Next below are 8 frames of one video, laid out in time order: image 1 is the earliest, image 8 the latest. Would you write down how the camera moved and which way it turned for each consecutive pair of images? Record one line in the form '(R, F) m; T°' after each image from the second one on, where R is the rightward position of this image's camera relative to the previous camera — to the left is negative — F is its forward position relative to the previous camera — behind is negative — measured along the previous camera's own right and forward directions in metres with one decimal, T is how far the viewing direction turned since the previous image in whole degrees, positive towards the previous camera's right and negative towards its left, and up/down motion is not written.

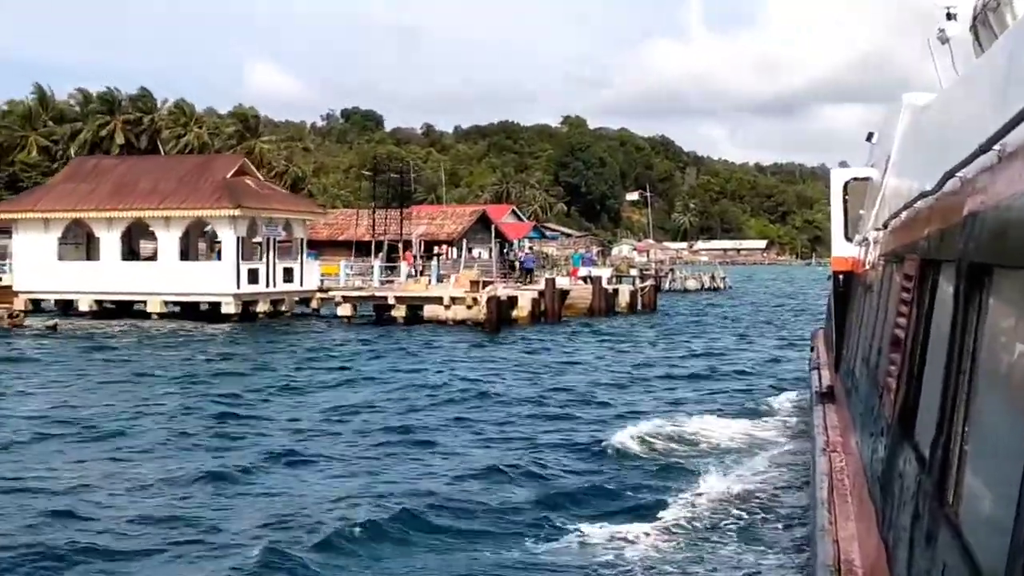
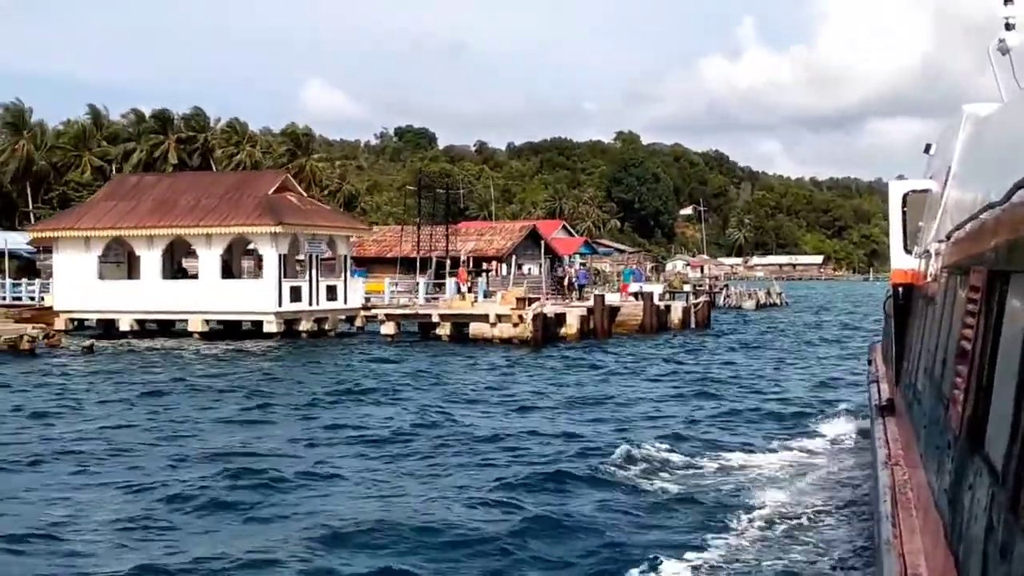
(+0.1, +1.0) m; -3°
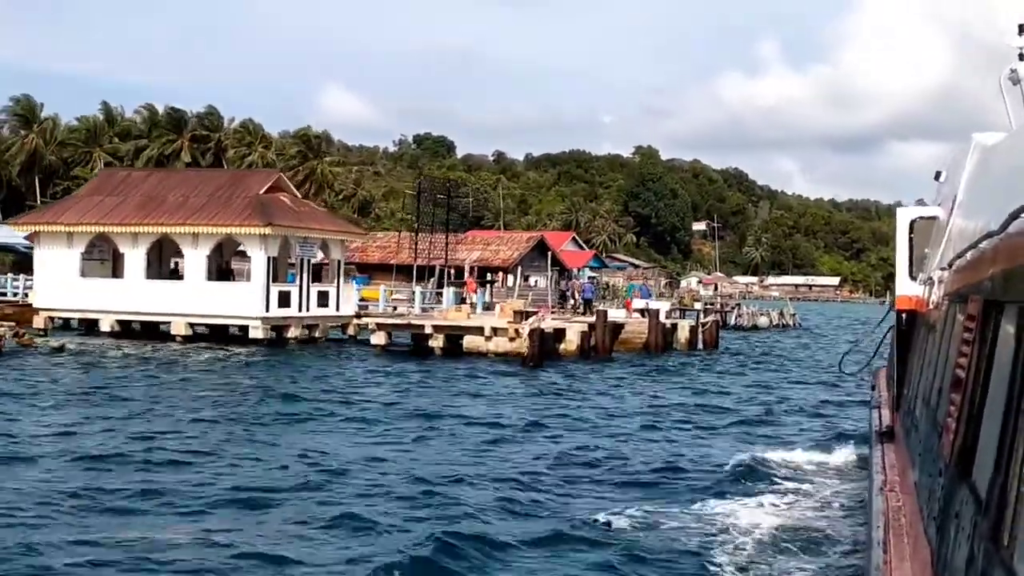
(+0.4, +1.4) m; -1°
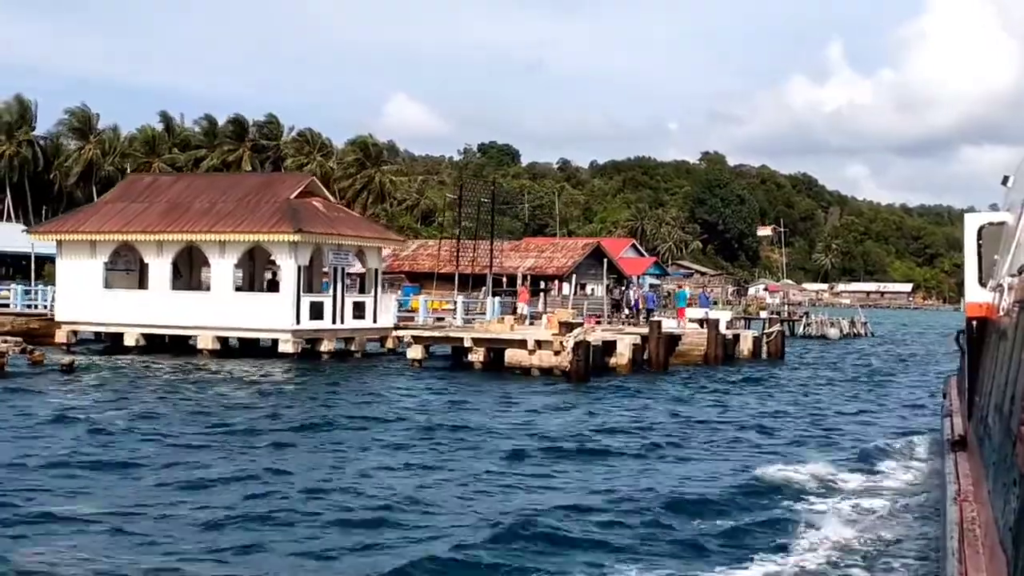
(+0.5, +2.2) m; -3°
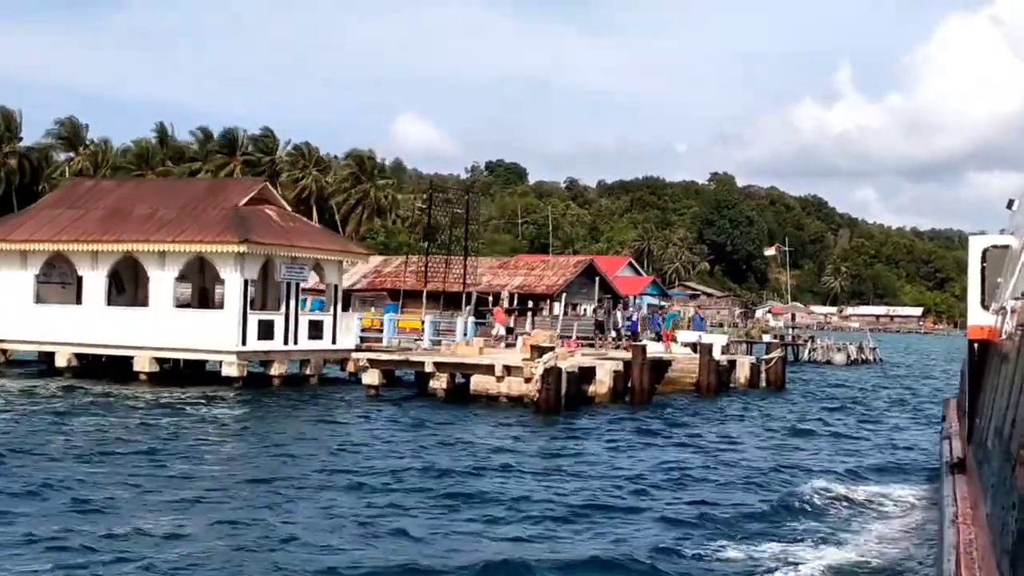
(+0.9, +2.7) m; 0°
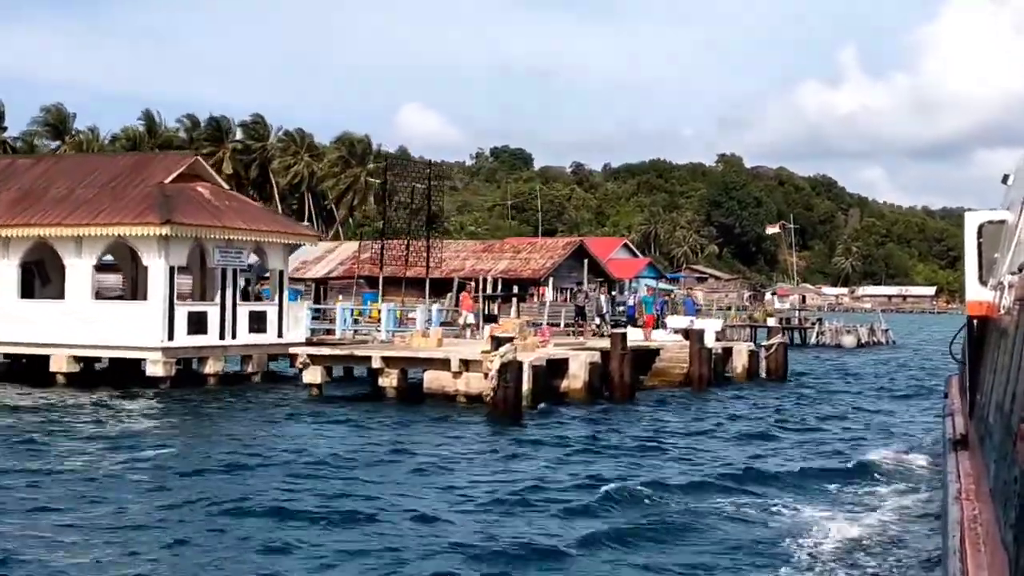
(+1.0, +3.0) m; -1°
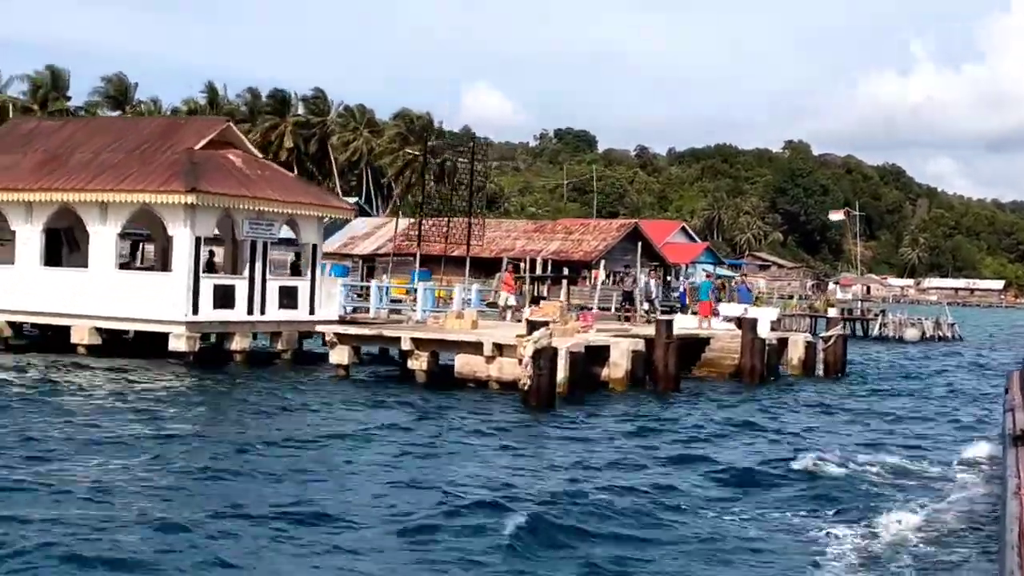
(+0.4, +1.3) m; -3°
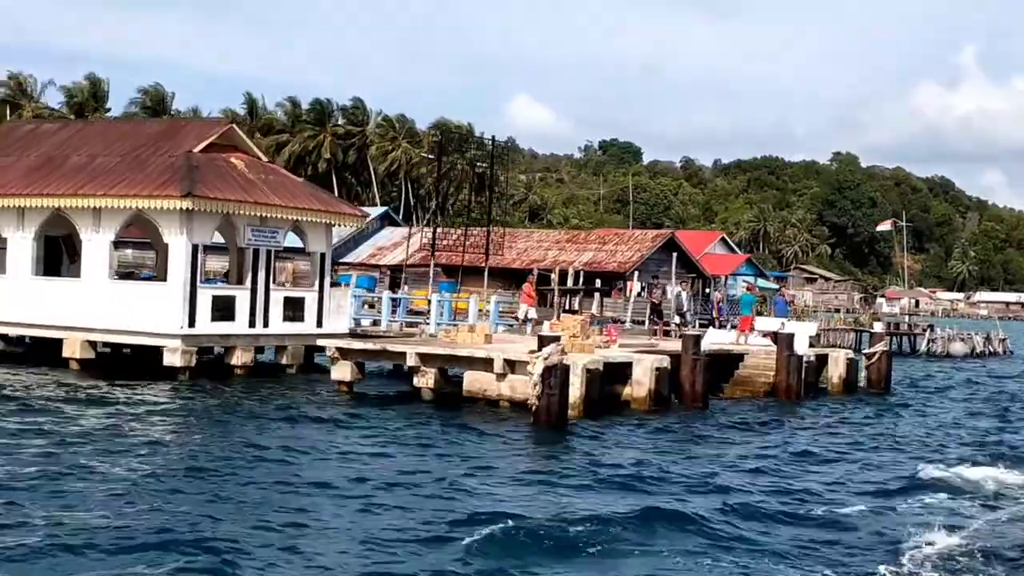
(+0.5, +1.4) m; -2°
